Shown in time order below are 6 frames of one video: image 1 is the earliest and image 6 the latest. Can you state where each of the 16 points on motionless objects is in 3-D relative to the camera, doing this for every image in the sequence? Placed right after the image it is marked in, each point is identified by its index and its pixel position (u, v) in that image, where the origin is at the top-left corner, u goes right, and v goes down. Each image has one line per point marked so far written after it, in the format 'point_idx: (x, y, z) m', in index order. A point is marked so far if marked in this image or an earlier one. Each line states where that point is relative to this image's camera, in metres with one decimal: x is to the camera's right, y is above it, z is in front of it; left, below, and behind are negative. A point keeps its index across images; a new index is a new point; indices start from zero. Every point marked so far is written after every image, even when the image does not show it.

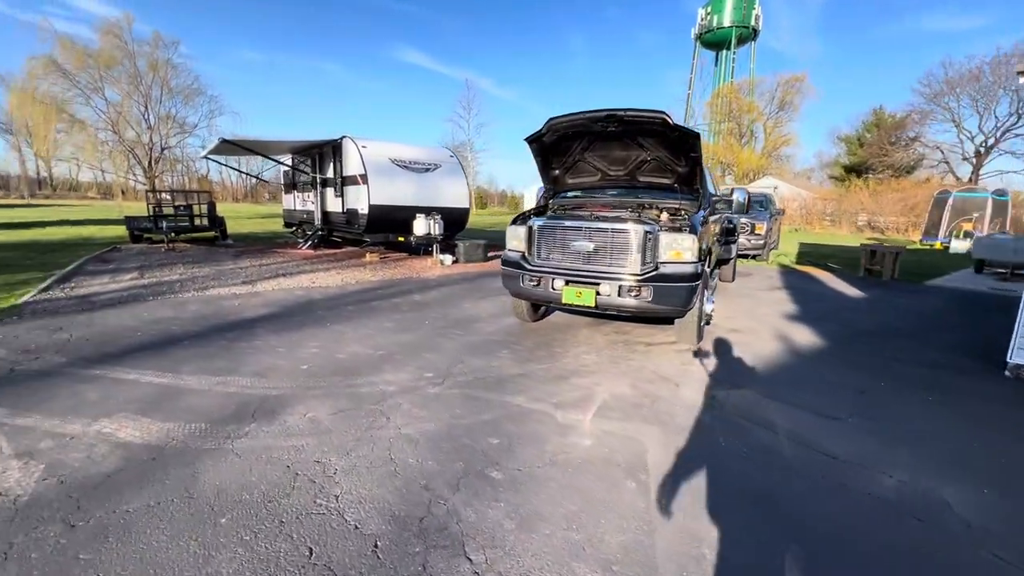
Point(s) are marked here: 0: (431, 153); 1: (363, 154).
0: (-2.0, +3.4, +11.8) m
1: (-3.4, +3.1, +10.7) m
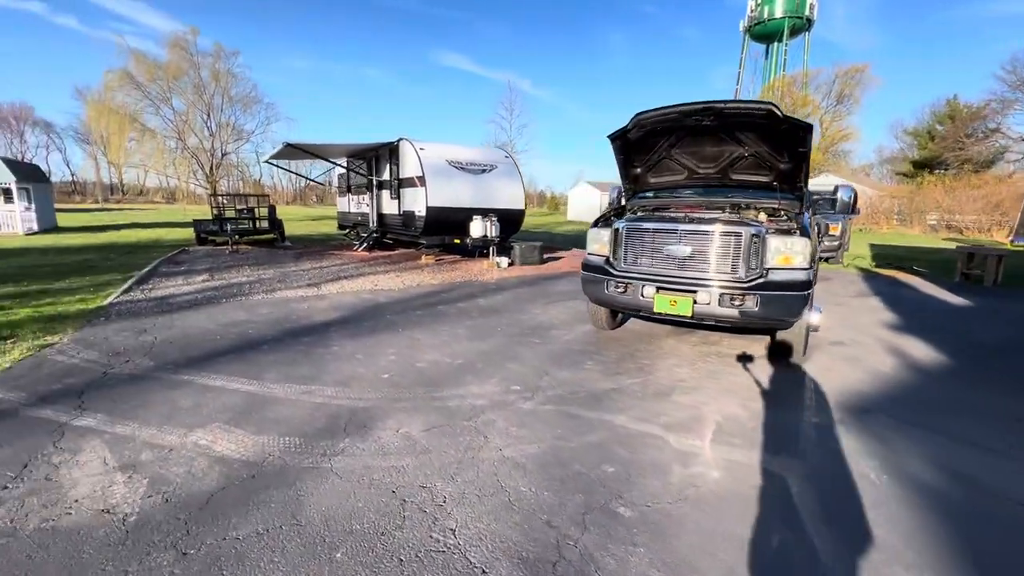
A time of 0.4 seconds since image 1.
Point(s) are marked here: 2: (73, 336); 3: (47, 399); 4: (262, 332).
0: (-0.6, +3.3, +11.7) m
1: (-2.1, +3.0, +10.6) m
2: (-4.8, -0.5, +5.1) m
3: (-3.5, -0.8, +3.5) m
4: (-2.9, -0.5, +5.4) m
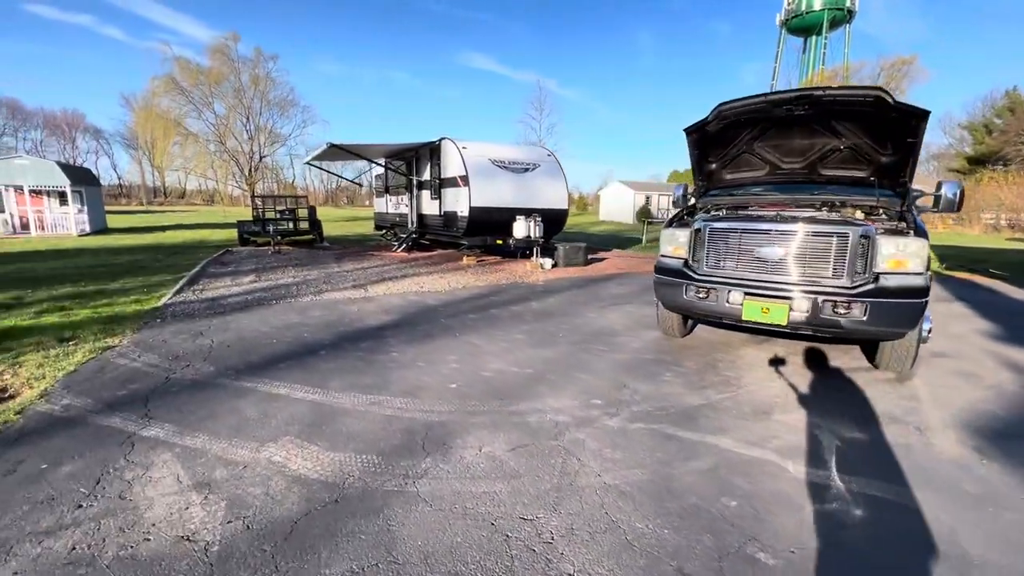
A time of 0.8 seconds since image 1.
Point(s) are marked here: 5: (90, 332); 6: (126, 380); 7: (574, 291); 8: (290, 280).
0: (+0.4, +3.3, +11.4) m
1: (-1.1, +3.0, +10.4) m
2: (-4.2, -0.5, +5.1) m
3: (-2.9, -0.9, +3.4) m
4: (-2.2, -0.5, +5.2) m
5: (-4.8, -0.5, +5.3) m
6: (-3.3, -0.8, +3.9) m
7: (+1.1, -0.1, +8.0) m
8: (-4.2, +0.2, +8.9) m
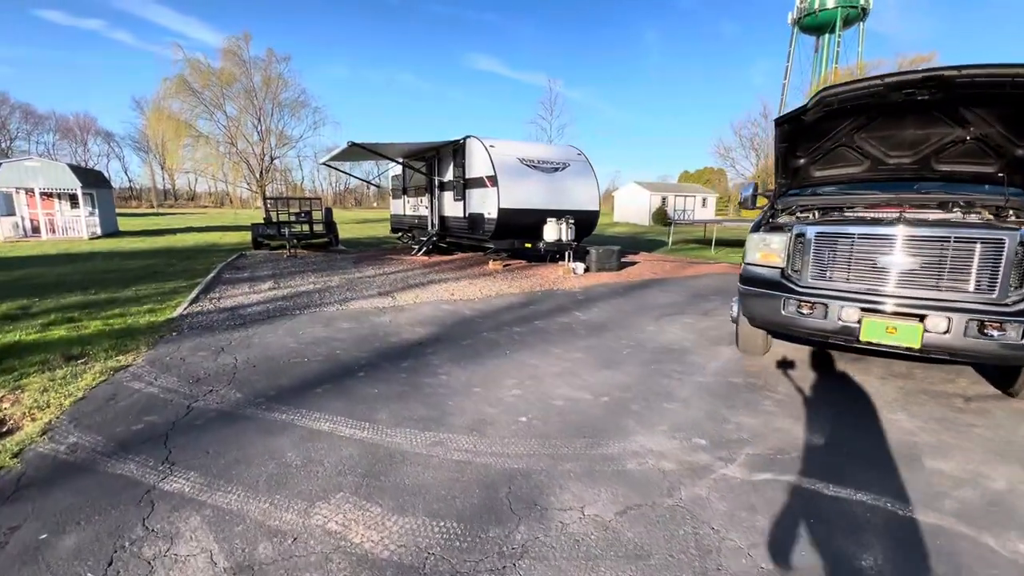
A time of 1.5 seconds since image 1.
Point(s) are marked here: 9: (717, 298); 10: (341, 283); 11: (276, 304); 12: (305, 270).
0: (+1.1, +3.2, +10.8) m
1: (-0.4, +2.8, +9.9) m
2: (-3.6, -0.7, +4.6) m
3: (-2.4, -1.0, +2.9) m
4: (-1.6, -0.7, +4.7) m
5: (-4.2, -0.6, +4.7) m
6: (-2.7, -0.9, +3.4) m
7: (+1.7, -0.2, +7.4) m
8: (-3.6, 0.0, +8.4) m
9: (+3.2, -0.2, +7.4) m
10: (-3.2, +0.1, +8.6) m
11: (-3.5, -0.2, +6.9) m
12: (-4.5, +0.4, +10.2) m
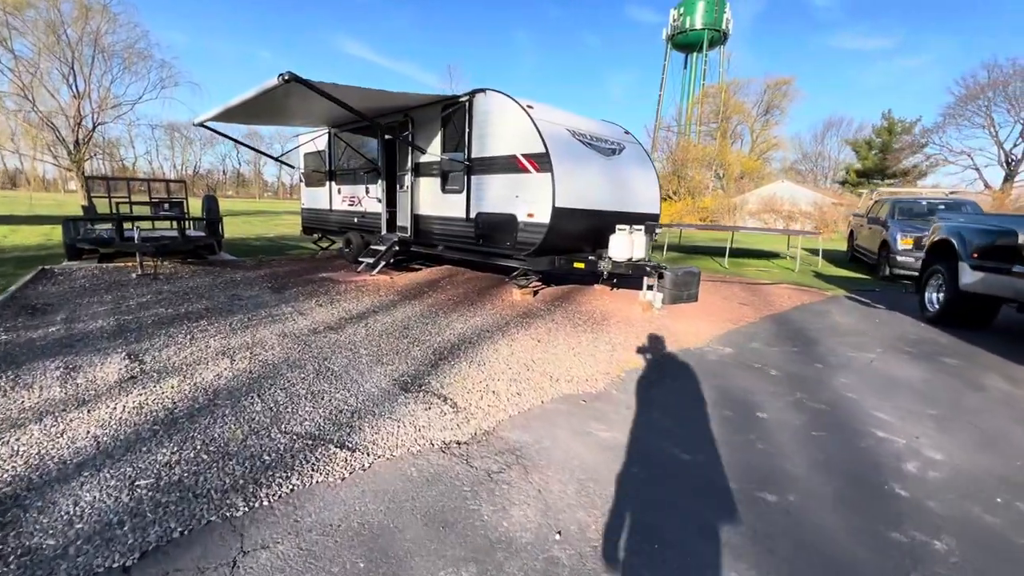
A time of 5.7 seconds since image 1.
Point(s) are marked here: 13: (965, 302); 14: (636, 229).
0: (+1.5, +2.6, +7.4) m
1: (+0.3, +2.2, +6.1) m
2: (-1.4, -1.4, +0.2) m
3: (+0.2, -1.7, -1.1) m
4: (+0.5, -1.3, +0.8) m
5: (-2.0, -1.3, +0.2) m
6: (-0.2, -1.6, -0.7) m
7: (+3.0, -0.8, +4.2) m
8: (-2.4, -0.6, +3.9) m
9: (+4.5, -0.8, +4.7) m
10: (-2.0, -0.6, +4.2) m
11: (-1.9, -0.9, +2.5) m
12: (-3.7, -0.3, +5.4) m
13: (+5.8, -0.2, +6.0) m
14: (+1.7, +0.8, +6.5) m
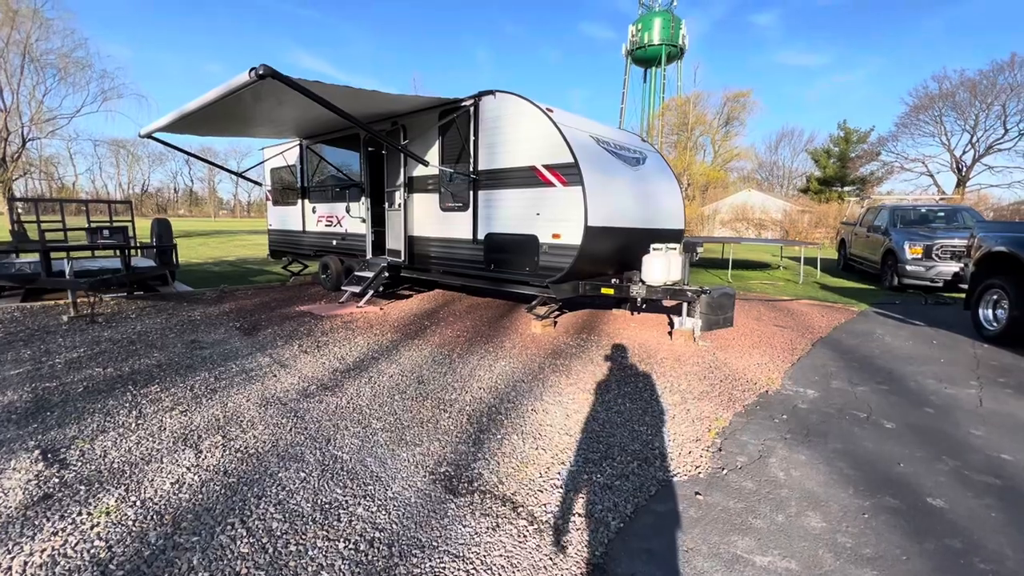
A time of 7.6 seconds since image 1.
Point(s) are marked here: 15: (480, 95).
0: (+1.6, +2.2, +6.6) m
1: (+0.5, +1.8, +5.2) m
2: (-0.6, -1.6, -0.9) m
3: (+1.1, -1.8, -2.1) m
4: (+1.2, -1.5, -0.1) m
5: (-1.3, -1.6, -0.9) m
6: (+0.6, -1.8, -1.7) m
7: (+3.4, -1.0, +3.5) m
8: (-1.9, -1.0, +2.8) m
9: (+4.9, -1.0, +4.0) m
10: (-1.6, -1.0, +3.1) m
11: (-1.3, -1.3, +1.4) m
12: (-3.4, -0.8, +4.2) m
13: (+6.1, -0.4, +5.4) m
14: (+2.0, +0.5, +5.7) m
15: (-0.4, +2.4, +5.8) m
